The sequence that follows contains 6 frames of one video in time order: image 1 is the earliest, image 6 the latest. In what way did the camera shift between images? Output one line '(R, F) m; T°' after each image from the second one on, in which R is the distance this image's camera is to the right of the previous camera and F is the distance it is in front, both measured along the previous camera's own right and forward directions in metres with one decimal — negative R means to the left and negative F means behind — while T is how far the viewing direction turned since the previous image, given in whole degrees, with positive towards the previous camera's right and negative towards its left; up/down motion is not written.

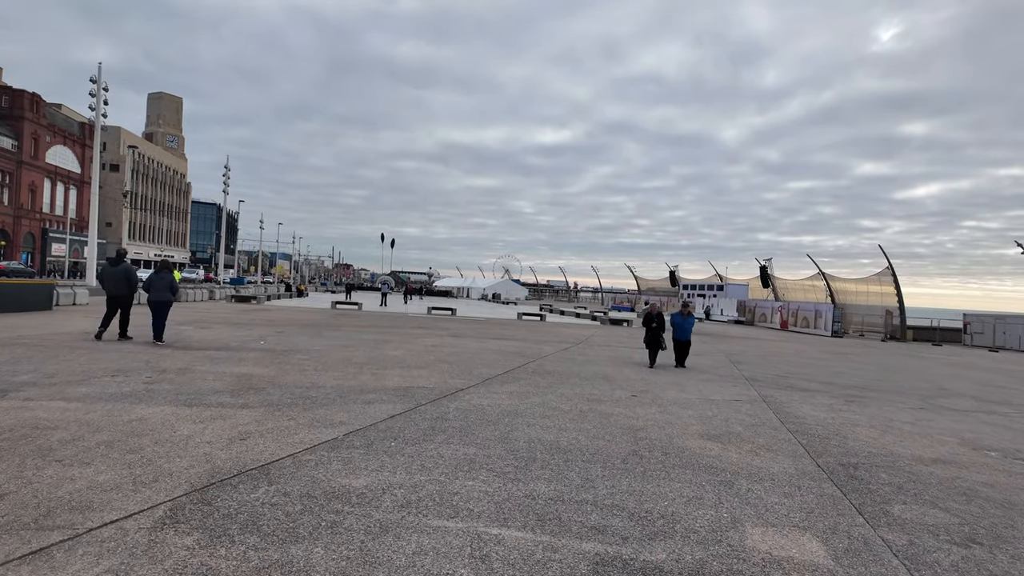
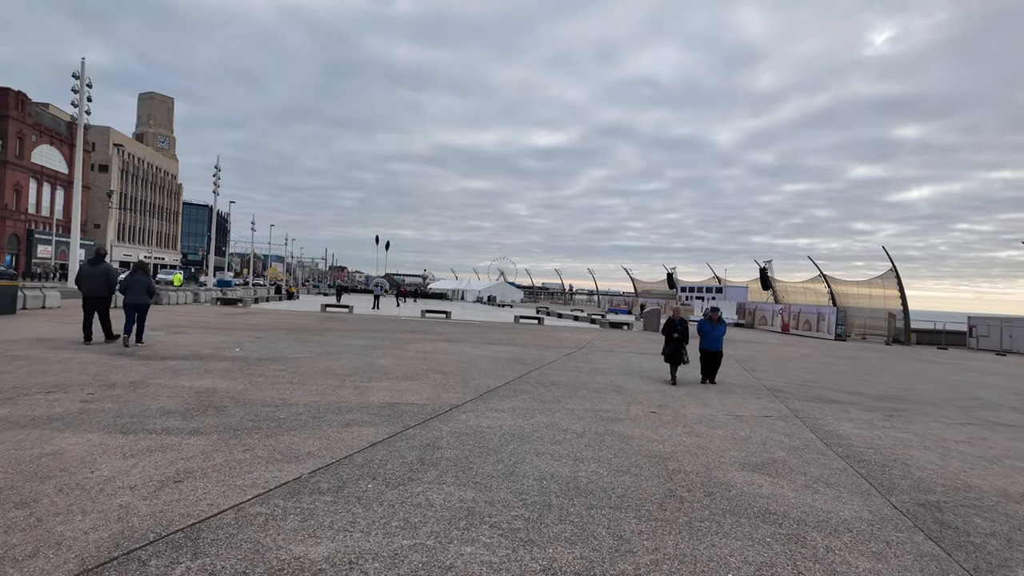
(-0.1, +1.1) m; 0°
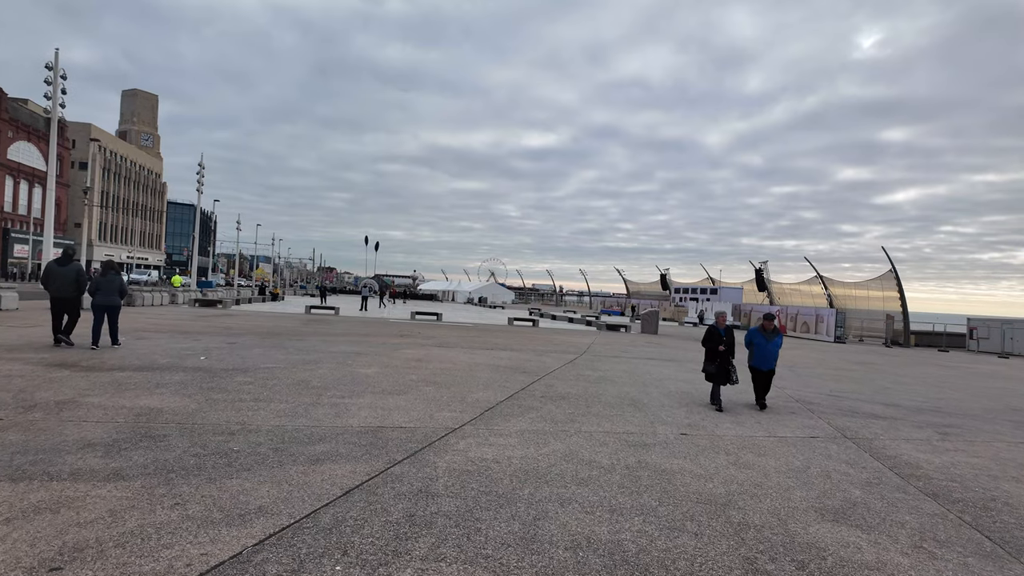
(-0.2, +1.3) m; +1°
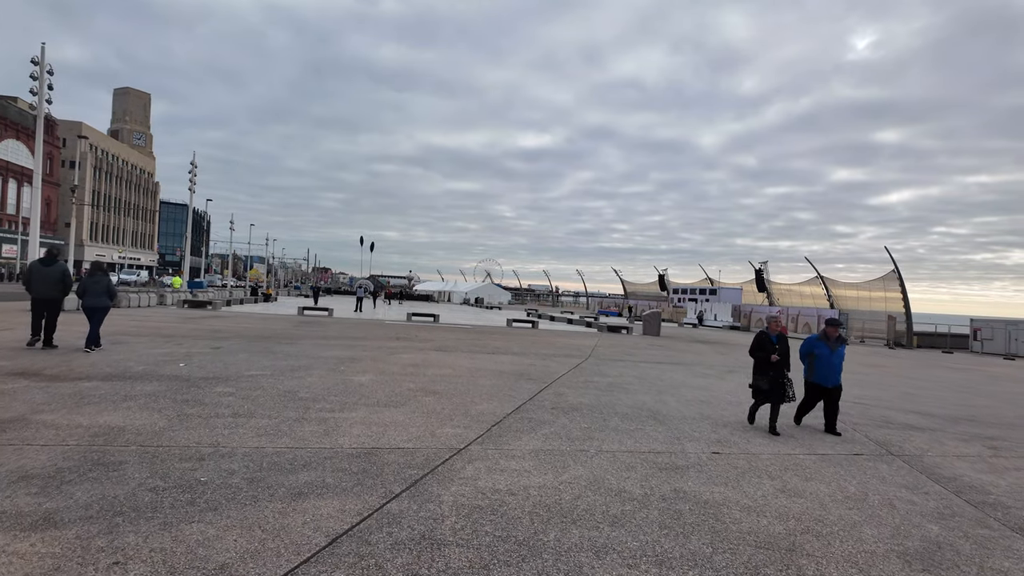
(-0.2, +0.8) m; 0°
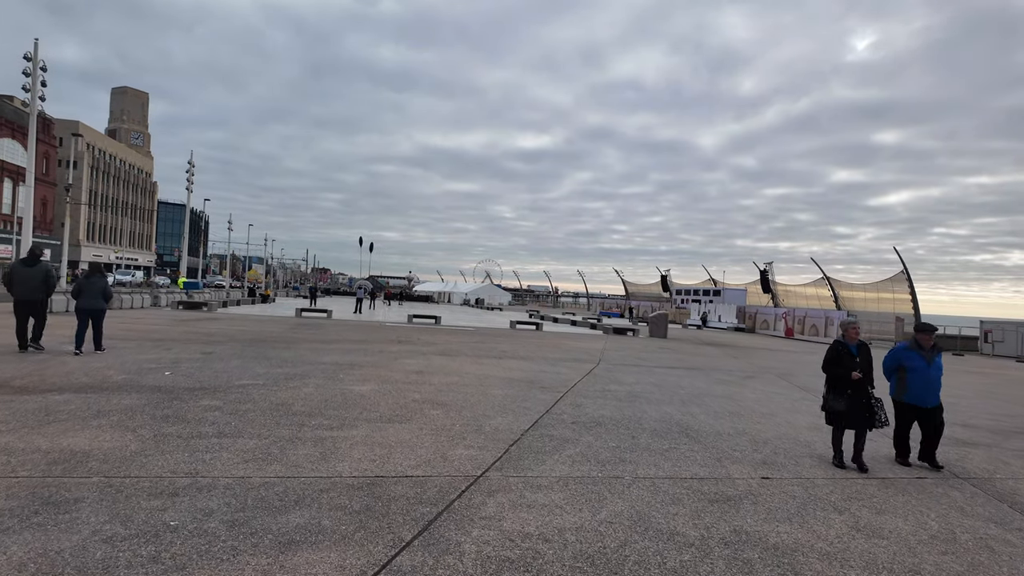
(-0.2, +0.8) m; 0°
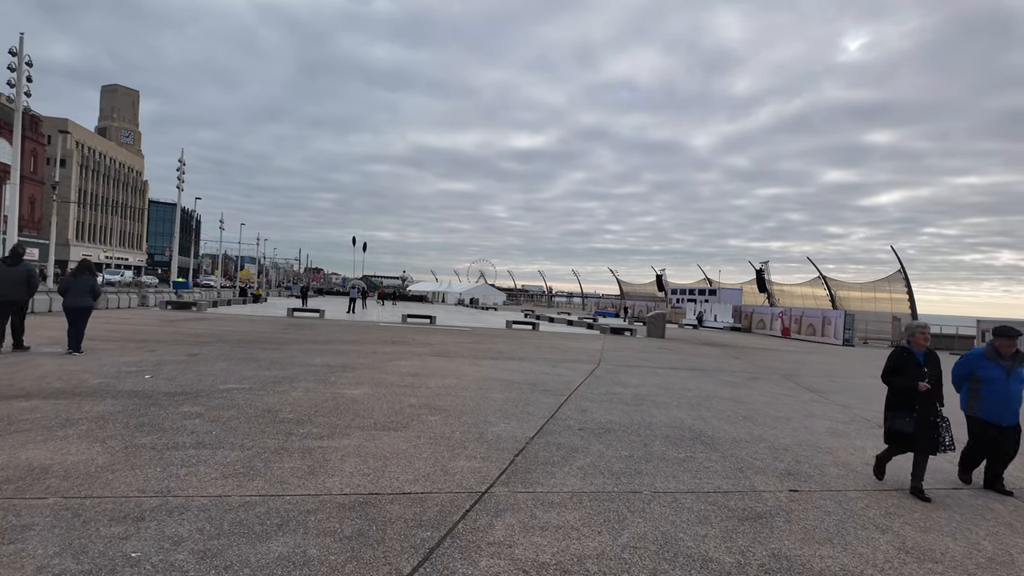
(-0.1, +0.5) m; +1°
